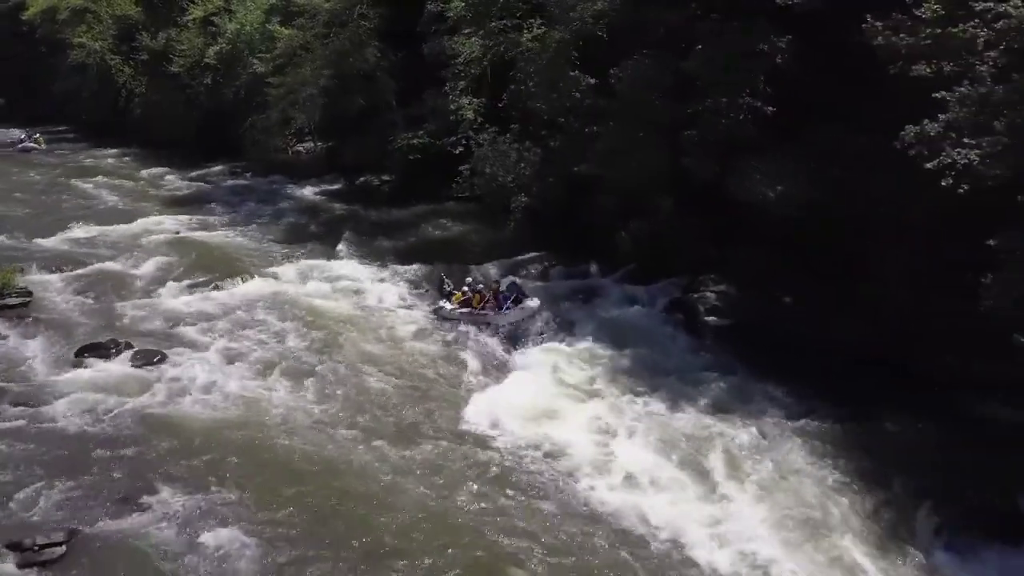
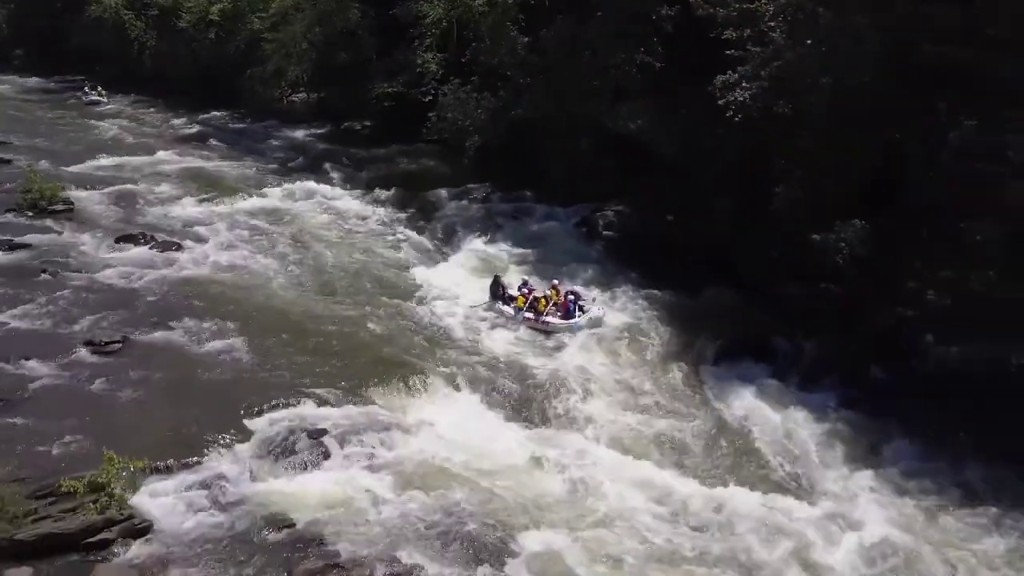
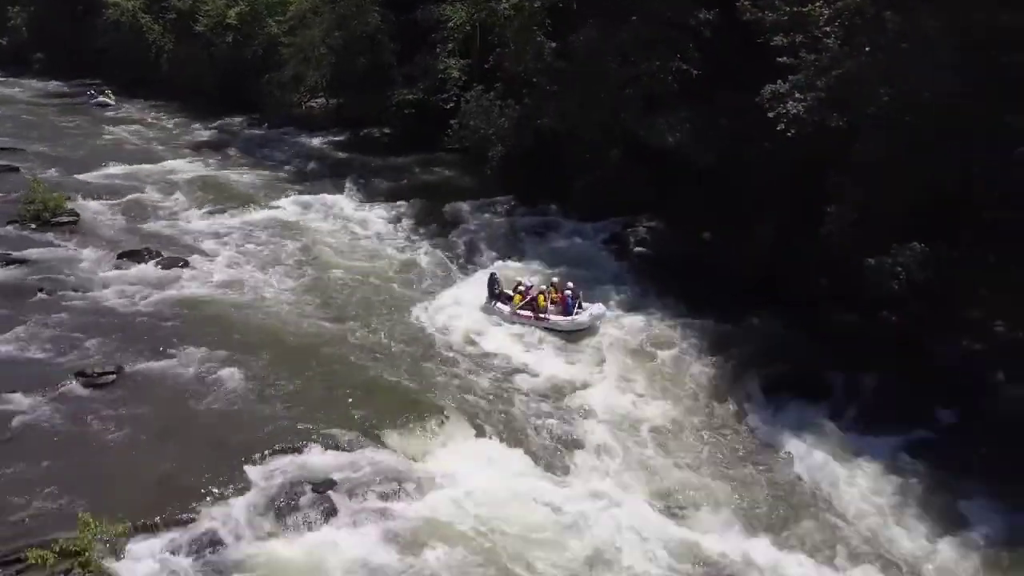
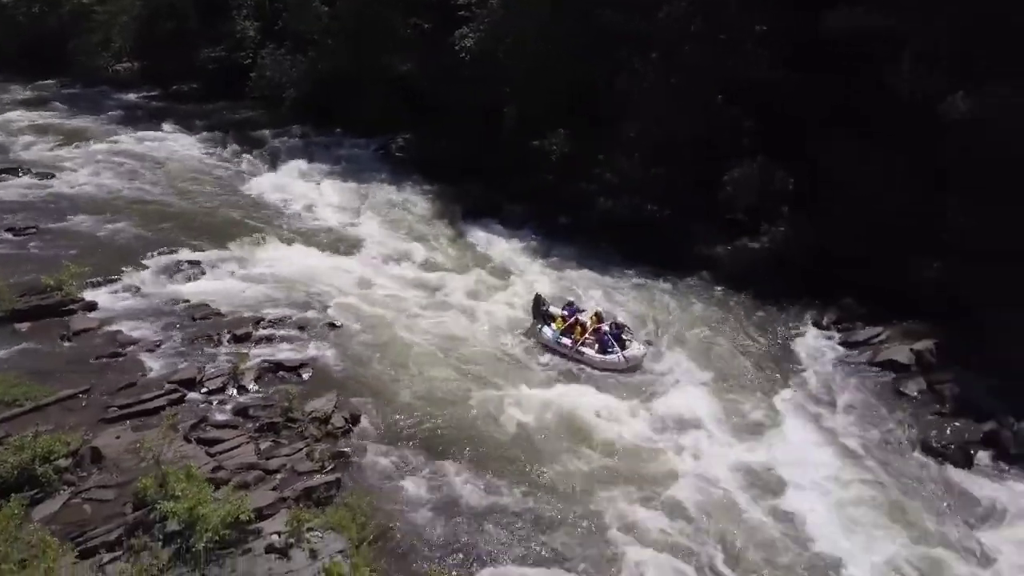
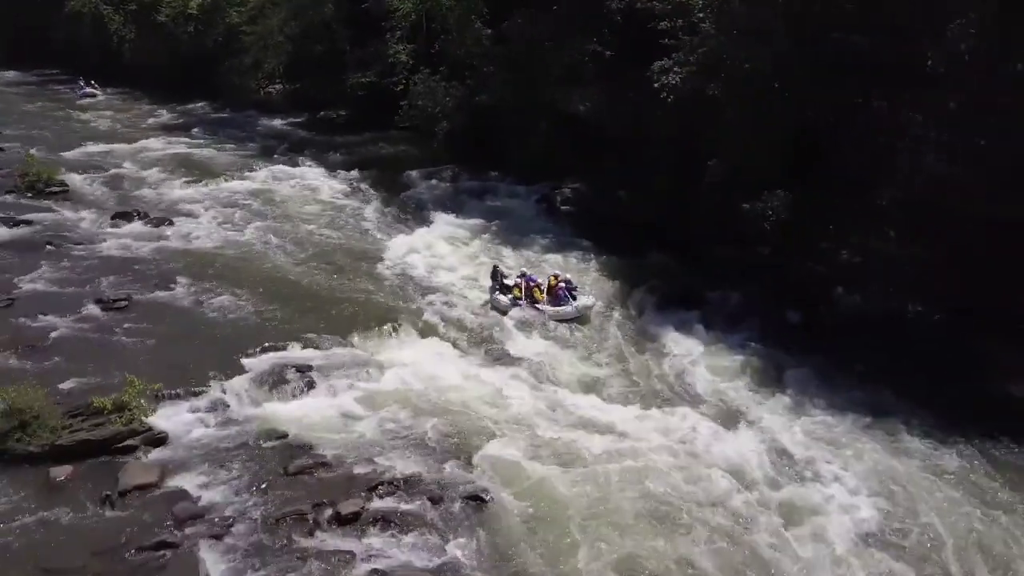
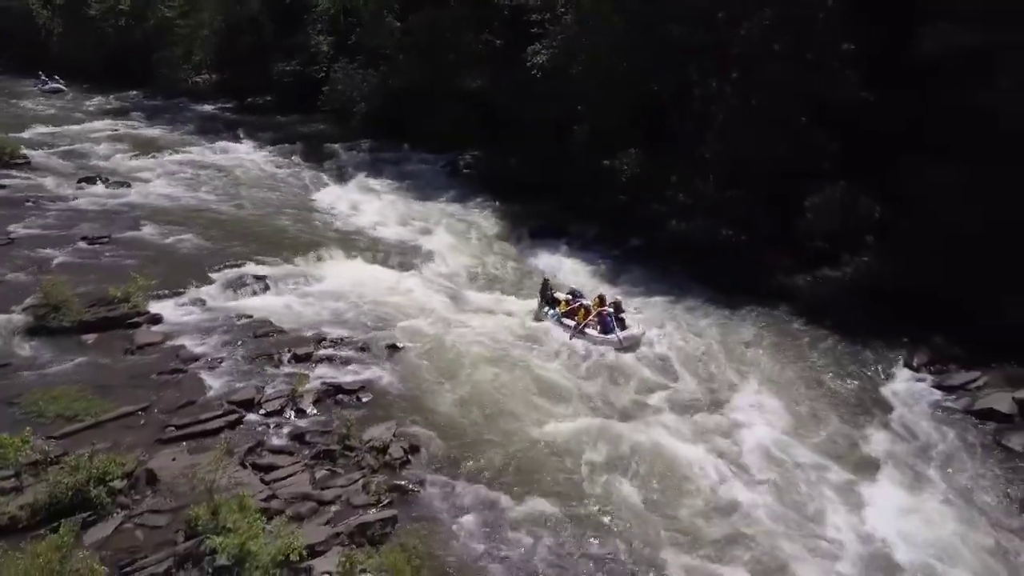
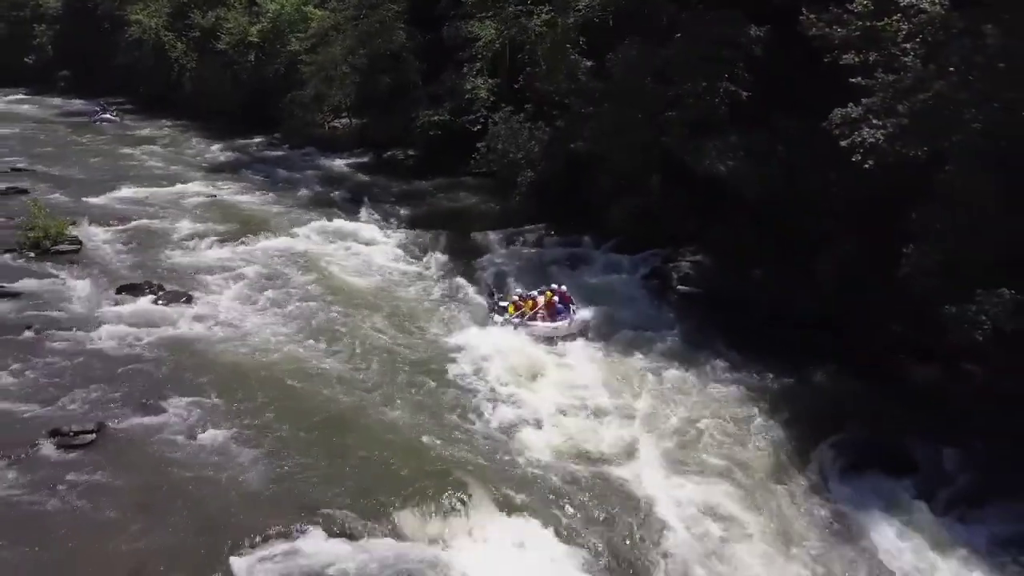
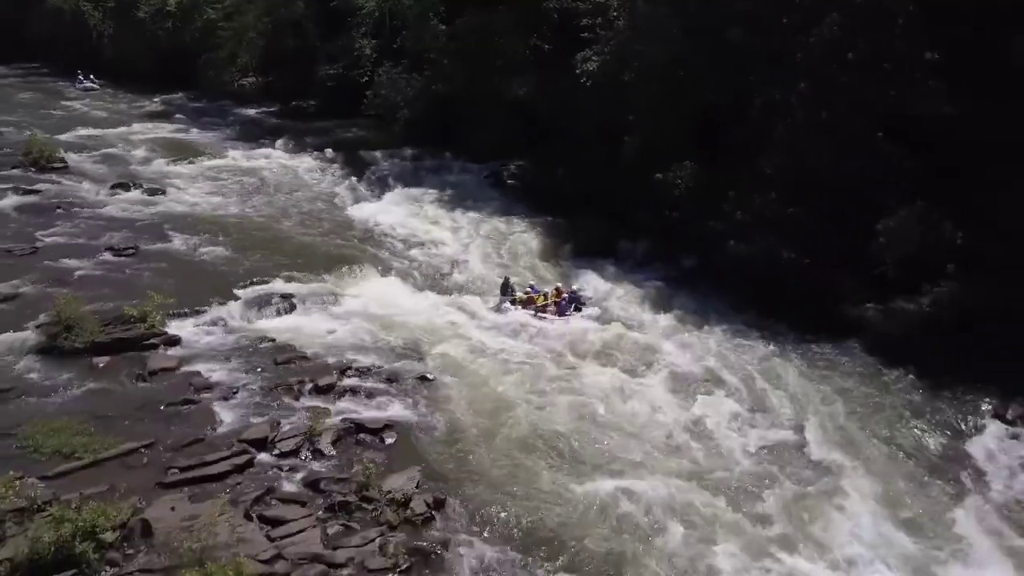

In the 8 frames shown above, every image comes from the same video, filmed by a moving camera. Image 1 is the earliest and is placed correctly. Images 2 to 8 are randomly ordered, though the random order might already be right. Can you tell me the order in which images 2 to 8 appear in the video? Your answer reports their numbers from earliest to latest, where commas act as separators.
7, 3, 2, 5, 8, 6, 4
